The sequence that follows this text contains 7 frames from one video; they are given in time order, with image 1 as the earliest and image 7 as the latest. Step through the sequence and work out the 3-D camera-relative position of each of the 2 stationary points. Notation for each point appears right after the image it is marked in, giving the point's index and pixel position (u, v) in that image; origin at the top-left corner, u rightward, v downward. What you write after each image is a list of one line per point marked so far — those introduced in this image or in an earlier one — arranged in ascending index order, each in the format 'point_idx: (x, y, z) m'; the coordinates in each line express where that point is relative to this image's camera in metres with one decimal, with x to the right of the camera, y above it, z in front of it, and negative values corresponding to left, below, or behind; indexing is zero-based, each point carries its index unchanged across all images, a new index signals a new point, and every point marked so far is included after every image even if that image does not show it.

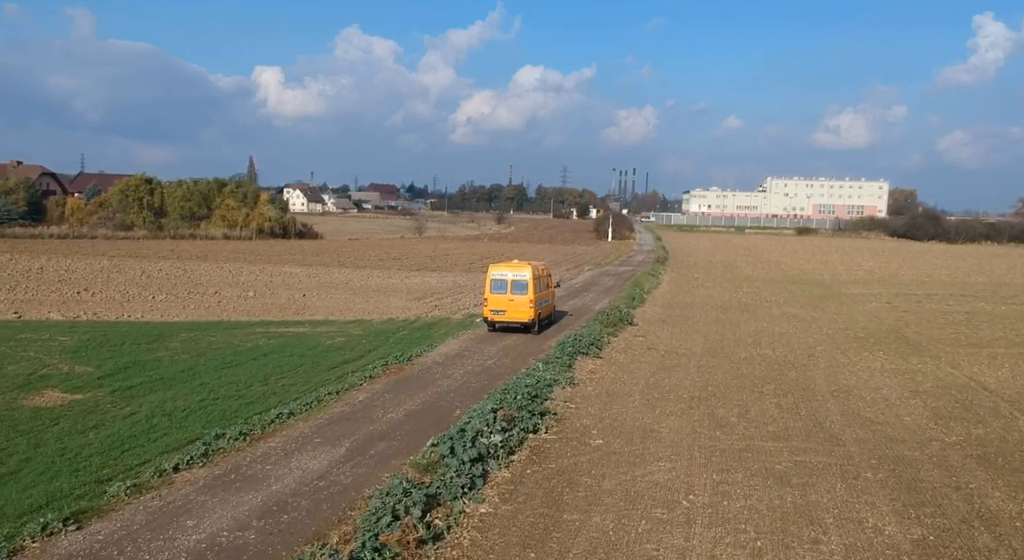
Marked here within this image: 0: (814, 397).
0: (+6.2, -2.4, +15.2) m
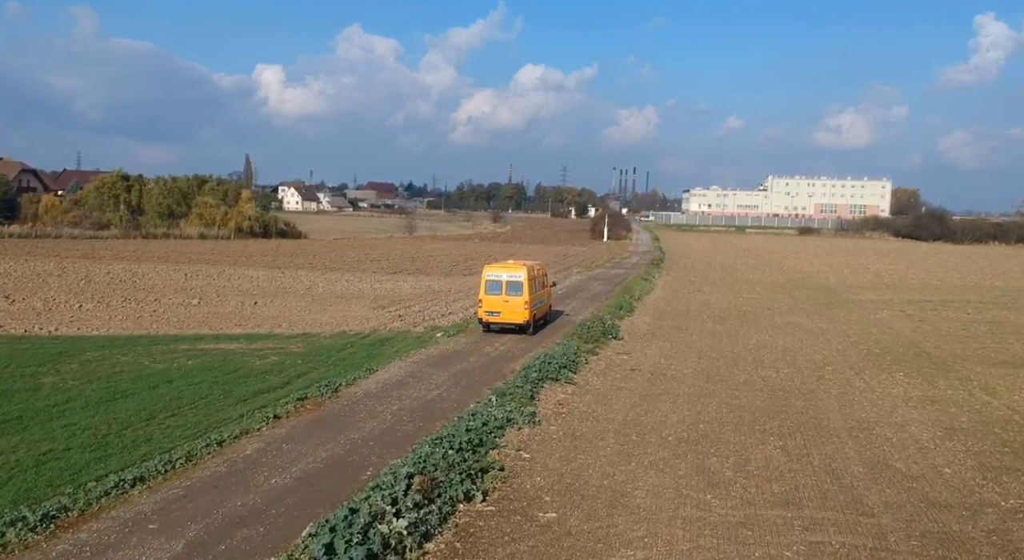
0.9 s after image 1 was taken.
0: (+5.3, -2.7, +12.4) m
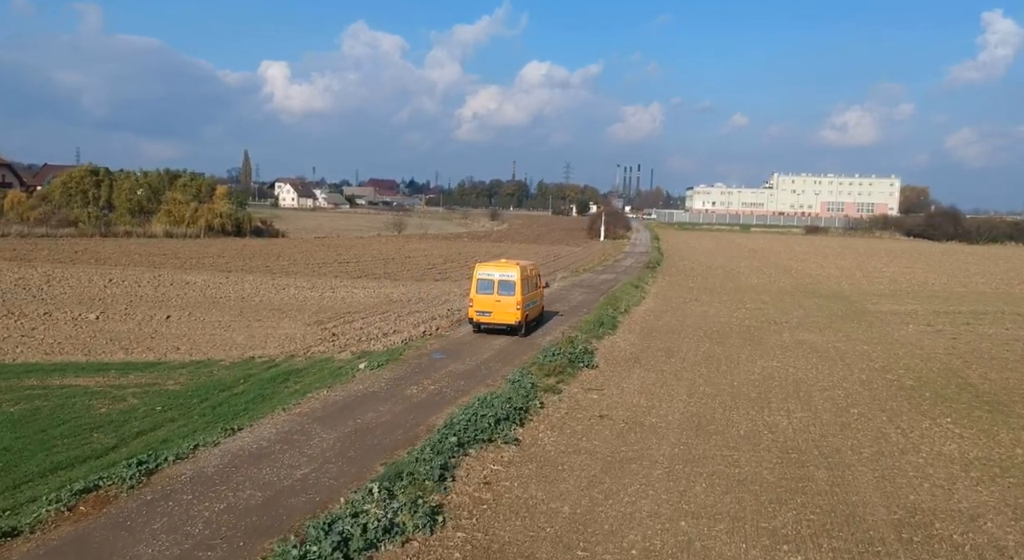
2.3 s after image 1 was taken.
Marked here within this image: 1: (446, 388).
0: (+4.1, -3.1, +8.4) m
1: (-1.2, -2.0, +13.6) m
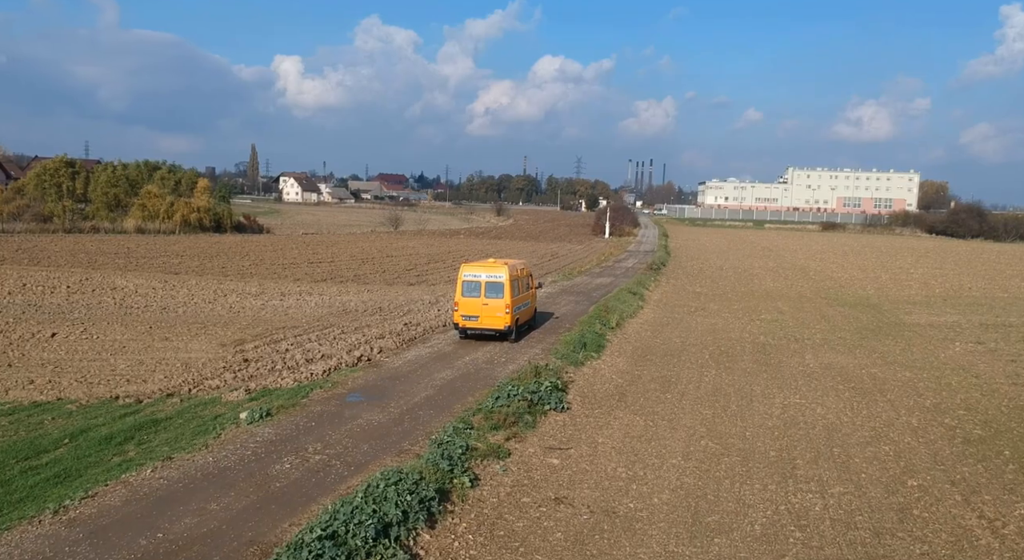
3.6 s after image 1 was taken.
0: (+2.9, -3.4, +4.4) m
1: (-2.2, -2.3, +9.6) m
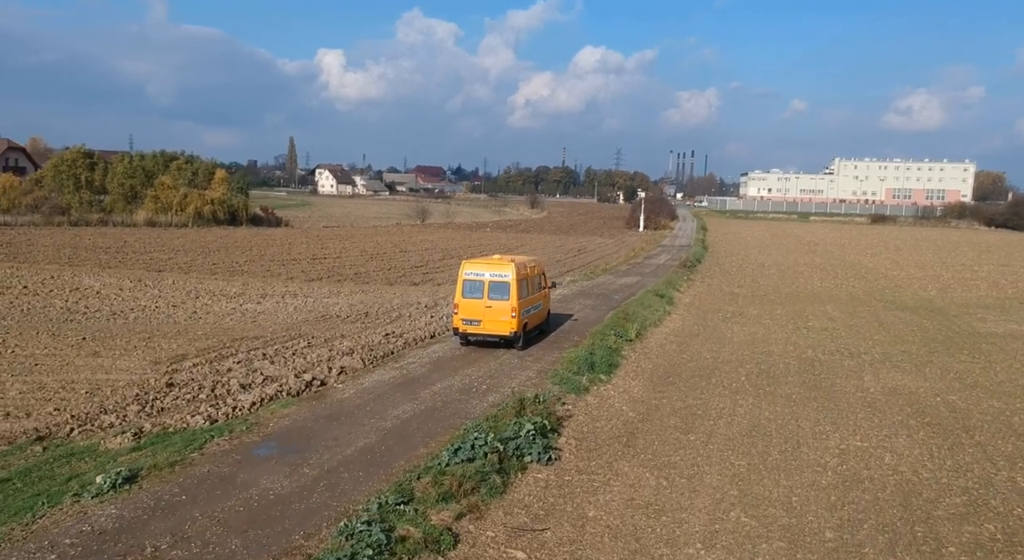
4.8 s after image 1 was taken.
0: (+2.0, -3.7, +1.1) m
1: (-2.9, -2.5, +6.6) m
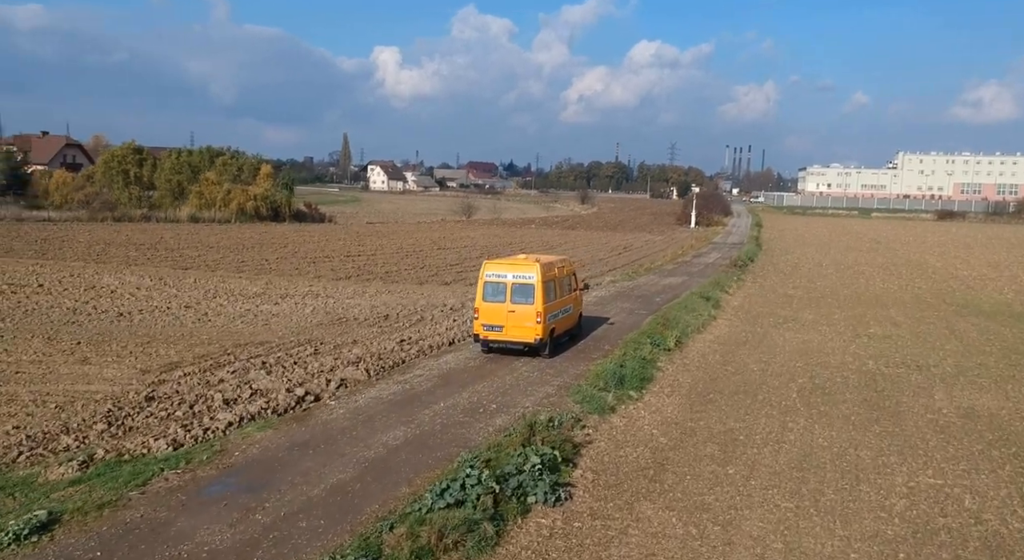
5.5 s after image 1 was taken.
0: (+1.4, -3.9, -0.6) m
1: (-3.1, -2.6, +5.3) m
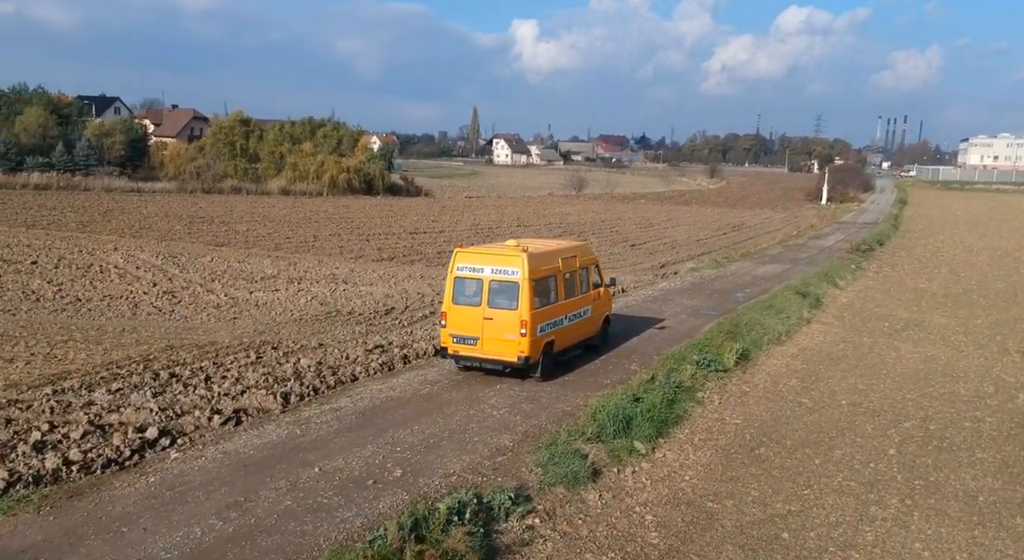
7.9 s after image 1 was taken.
0: (-1.7, -4.4, -4.3) m
1: (-5.1, -2.8, +2.1) m
